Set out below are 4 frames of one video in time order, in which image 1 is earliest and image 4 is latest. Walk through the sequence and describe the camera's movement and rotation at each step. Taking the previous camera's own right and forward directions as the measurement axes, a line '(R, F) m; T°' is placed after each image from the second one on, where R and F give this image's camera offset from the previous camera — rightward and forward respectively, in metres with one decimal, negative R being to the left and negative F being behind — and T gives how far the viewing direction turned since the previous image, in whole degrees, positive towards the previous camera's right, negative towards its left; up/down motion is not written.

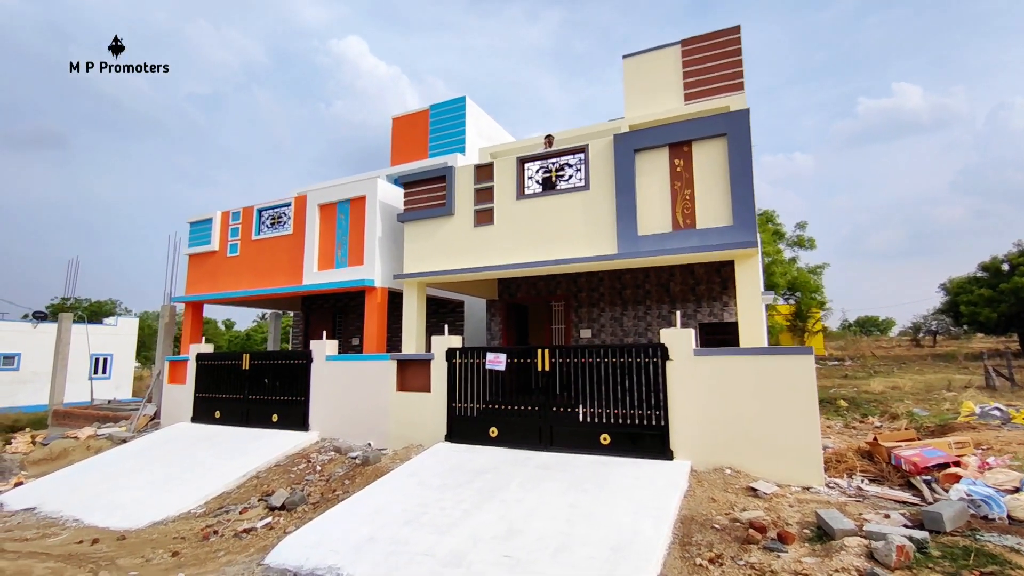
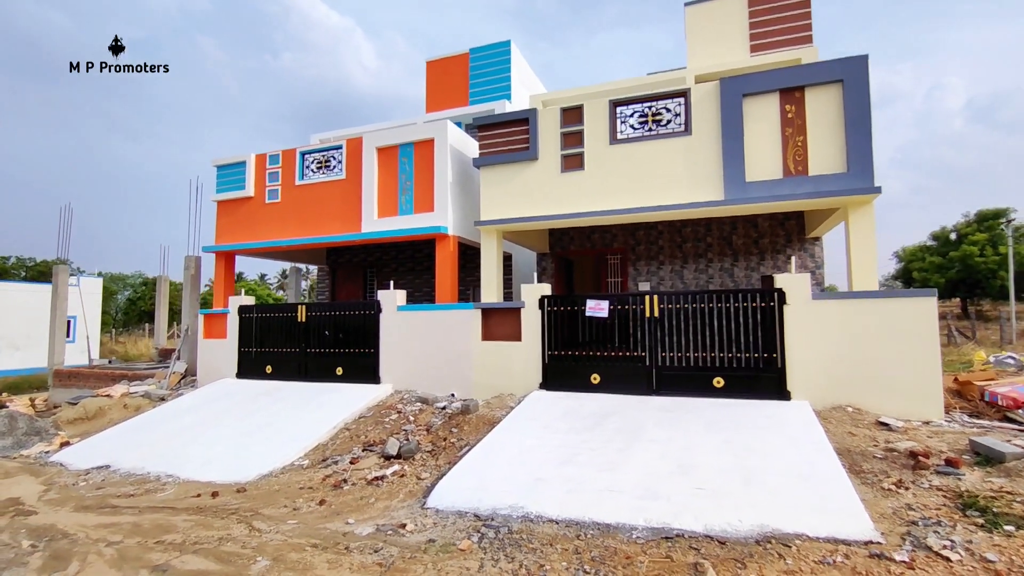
(-2.2, +0.3) m; +5°
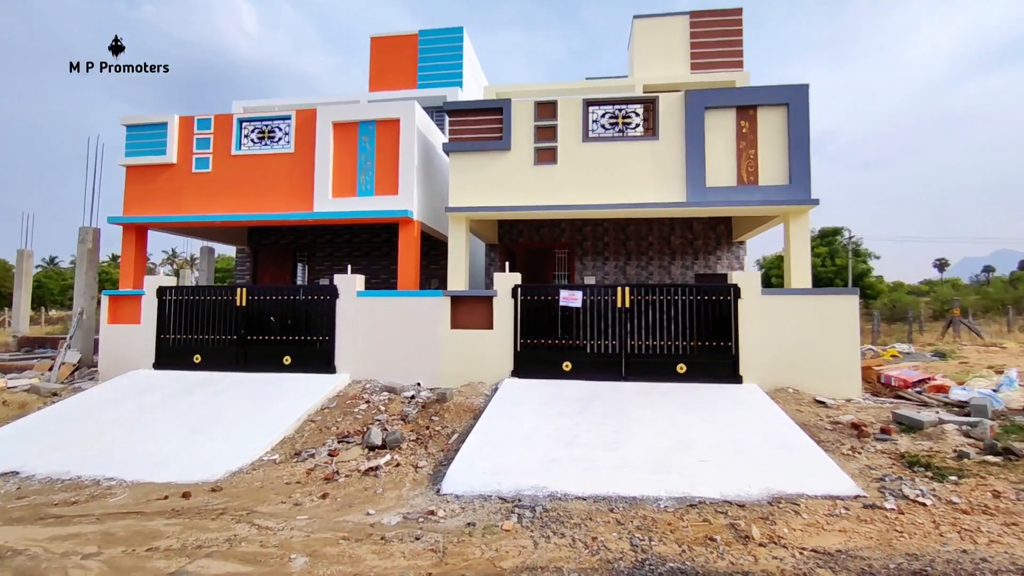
(-1.4, +0.1) m; +13°
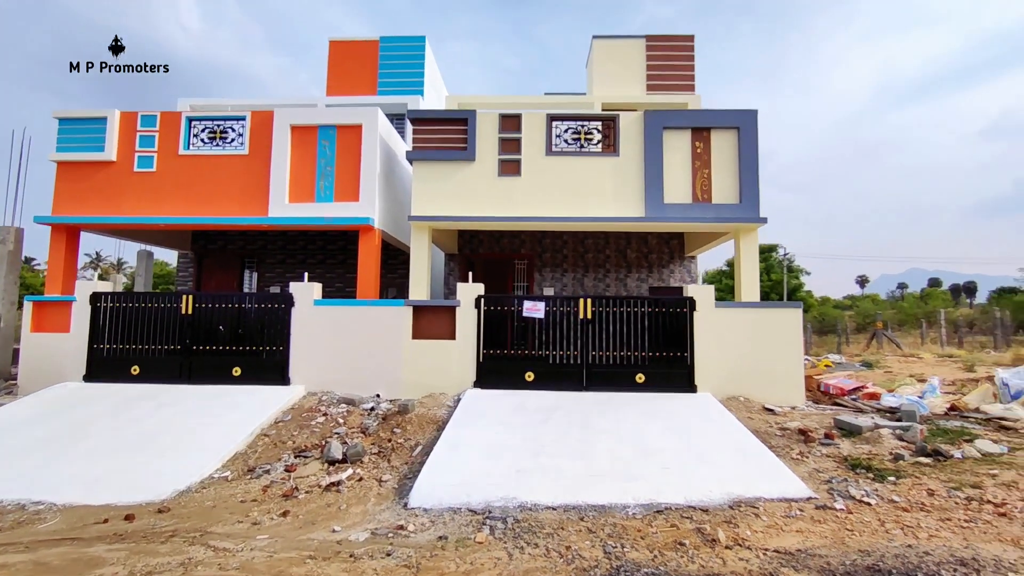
(-0.2, 0.0) m; +6°
